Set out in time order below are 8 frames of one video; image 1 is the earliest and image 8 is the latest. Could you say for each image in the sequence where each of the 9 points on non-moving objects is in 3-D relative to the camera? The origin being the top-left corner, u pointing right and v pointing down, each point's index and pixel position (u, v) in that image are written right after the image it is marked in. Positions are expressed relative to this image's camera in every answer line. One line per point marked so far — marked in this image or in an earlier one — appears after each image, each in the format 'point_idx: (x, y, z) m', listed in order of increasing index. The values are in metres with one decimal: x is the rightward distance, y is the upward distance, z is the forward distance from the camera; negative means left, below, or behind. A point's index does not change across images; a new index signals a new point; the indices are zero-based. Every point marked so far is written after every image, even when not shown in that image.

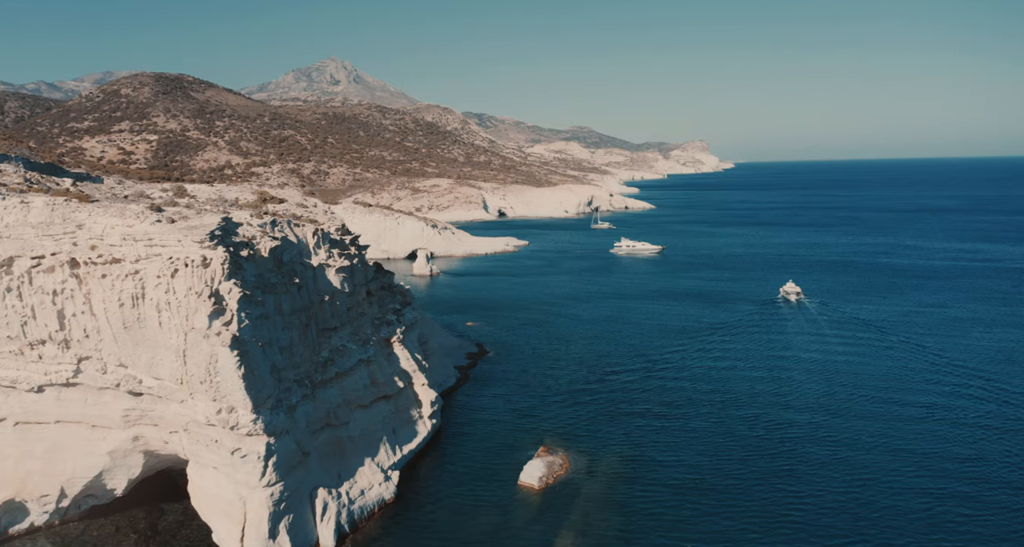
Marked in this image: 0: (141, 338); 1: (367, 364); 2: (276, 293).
0: (-7.5, -1.3, +13.5) m
1: (-3.9, -2.5, +18.0) m
2: (-5.3, -0.4, +14.9) m
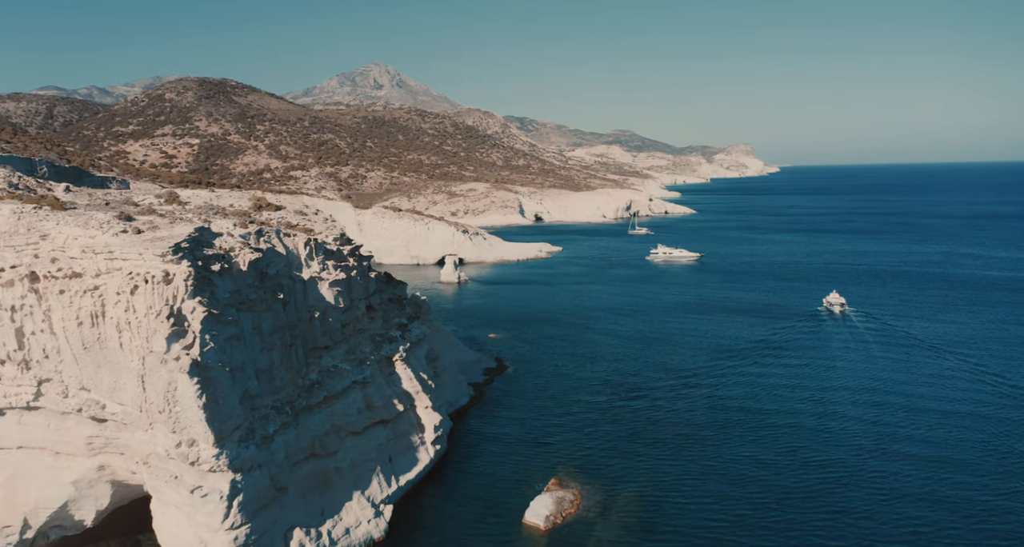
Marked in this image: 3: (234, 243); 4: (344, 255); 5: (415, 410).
0: (-7.5, -1.6, +12.3) m
1: (-3.7, -2.8, +16.6) m
2: (-5.2, -0.7, +13.6) m
3: (-5.8, +0.6, +13.9) m
4: (-4.4, +0.5, +17.6) m
5: (-2.7, -3.8, +18.4) m
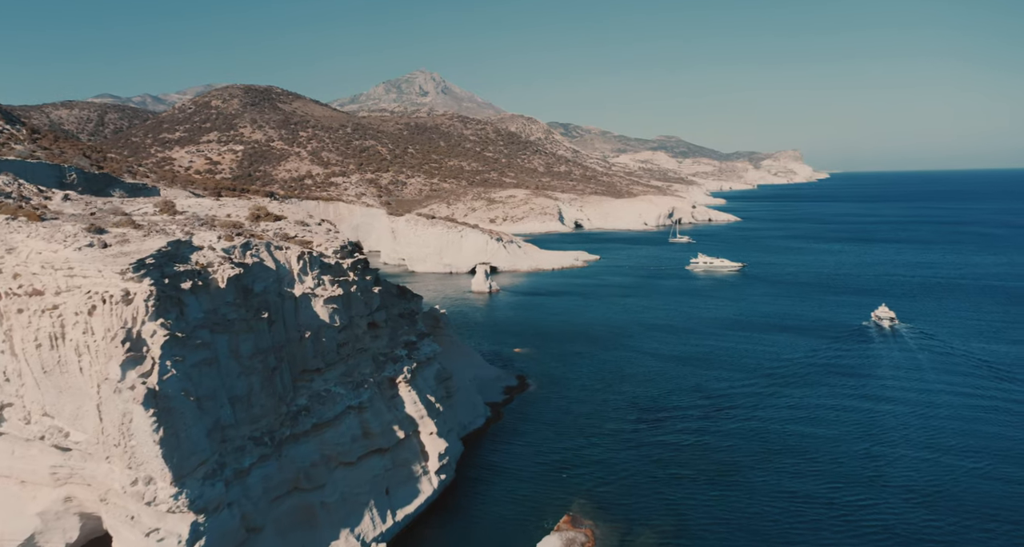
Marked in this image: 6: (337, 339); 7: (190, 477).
0: (-7.6, -1.9, +11.3) m
1: (-3.5, -3.2, +15.3) m
2: (-5.2, -1.1, +12.4) m
3: (-5.7, +0.3, +12.8) m
4: (-4.1, +0.1, +16.4) m
5: (-2.4, -4.2, +17.1) m
6: (-4.0, -1.5, +15.5) m
7: (-5.2, -3.3, +10.8) m
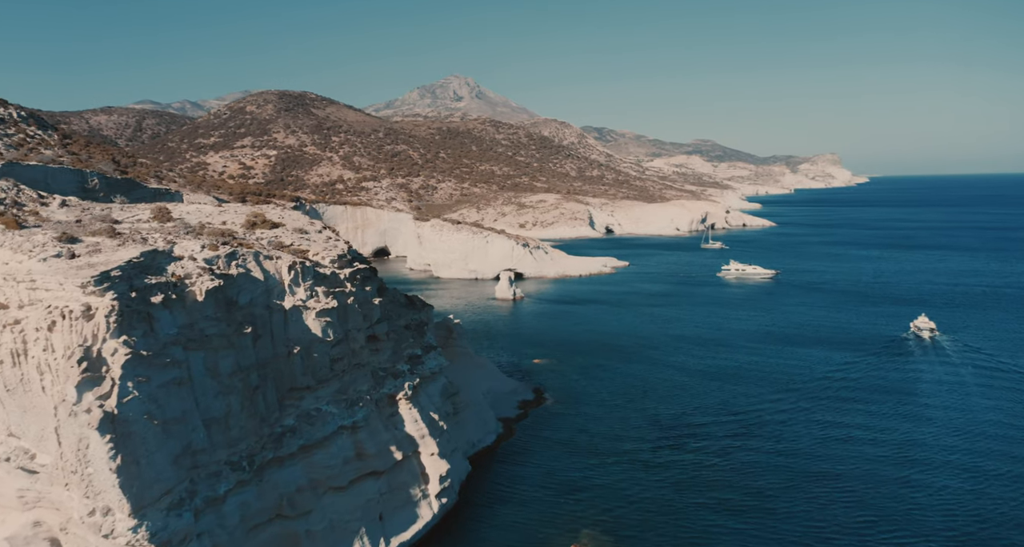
0: (-7.7, -2.1, +10.6) m
1: (-3.5, -3.4, +14.4) m
2: (-5.3, -1.3, +11.6) m
3: (-5.8, +0.1, +12.1) m
4: (-4.0, -0.1, +15.6) m
5: (-2.2, -4.4, +16.1) m
6: (-4.0, -1.8, +14.6) m
7: (-5.3, -3.5, +9.9) m
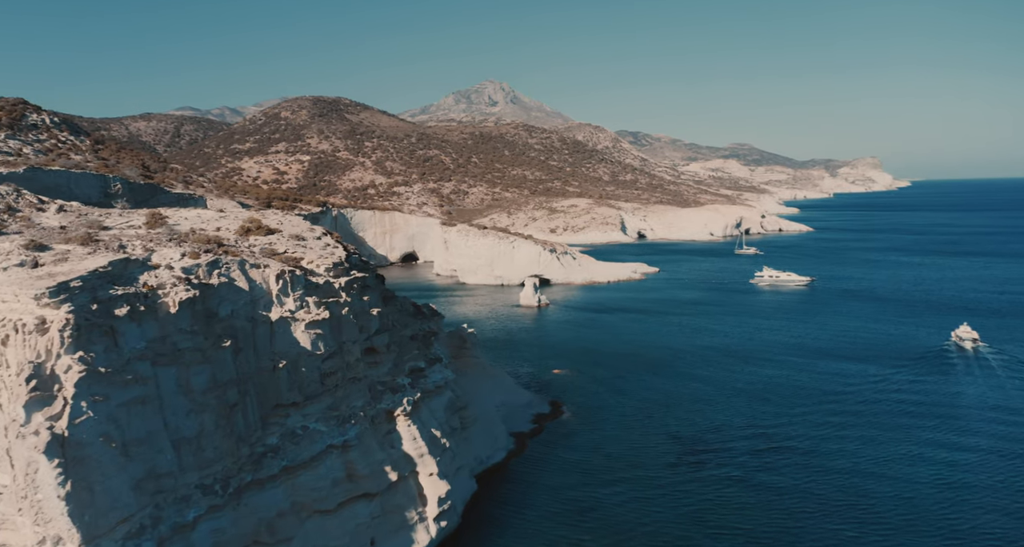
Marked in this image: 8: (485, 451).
0: (-7.9, -2.2, +10.0) m
1: (-3.5, -3.6, +13.6) m
2: (-5.4, -1.5, +10.9) m
3: (-5.9, -0.1, +11.4) m
4: (-3.9, -0.3, +14.8) m
5: (-2.2, -4.6, +15.2) m
6: (-3.9, -2.0, +13.8) m
7: (-5.6, -3.6, +9.2) m
8: (-0.8, -5.3, +19.8) m
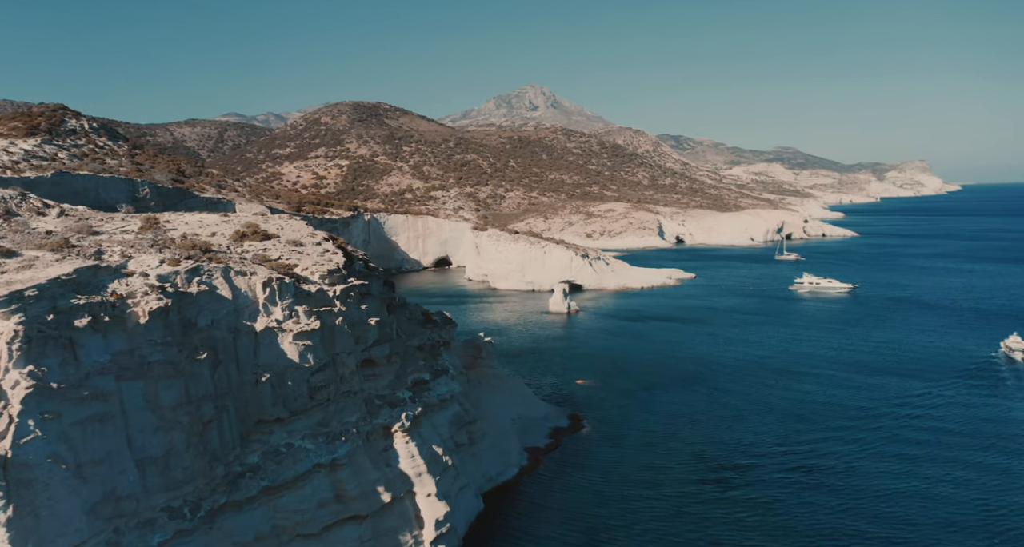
0: (-8.1, -2.3, +9.5) m
1: (-3.5, -3.8, +12.8) m
2: (-5.6, -1.6, +10.3) m
3: (-6.0, -0.2, +10.8) m
4: (-3.8, -0.5, +14.1) m
5: (-2.1, -4.8, +14.4) m
6: (-3.9, -2.1, +13.1) m
7: (-5.9, -3.7, +8.6) m
8: (-0.5, -5.5, +18.8) m
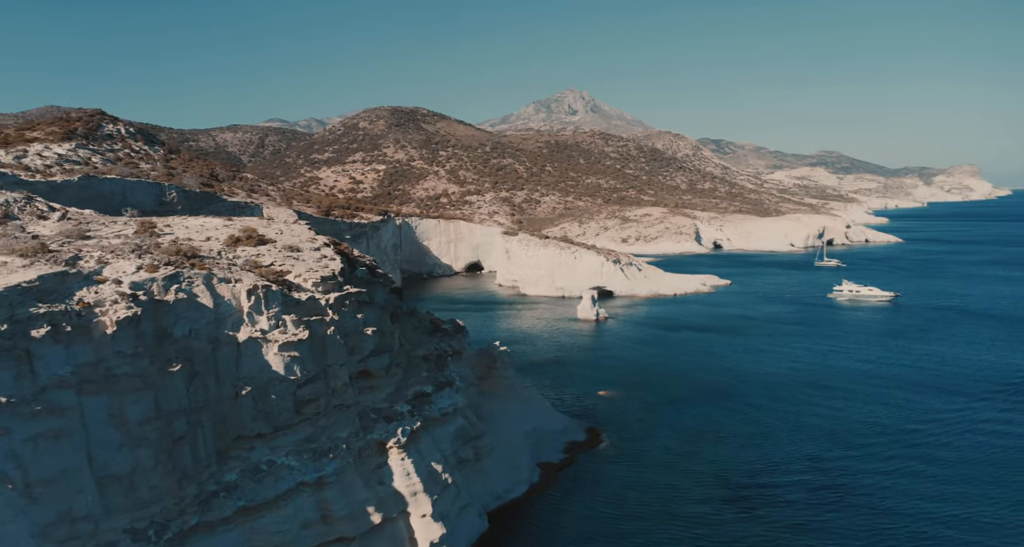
0: (-8.4, -2.4, +9.1) m
1: (-3.6, -3.9, +12.2) m
2: (-5.8, -1.7, +9.7) m
3: (-6.2, -0.3, +10.3) m
4: (-3.8, -0.6, +13.4) m
5: (-2.1, -5.0, +13.6) m
6: (-4.0, -2.3, +12.4) m
7: (-6.2, -3.8, +8.0) m
8: (-0.2, -5.7, +18.0) m
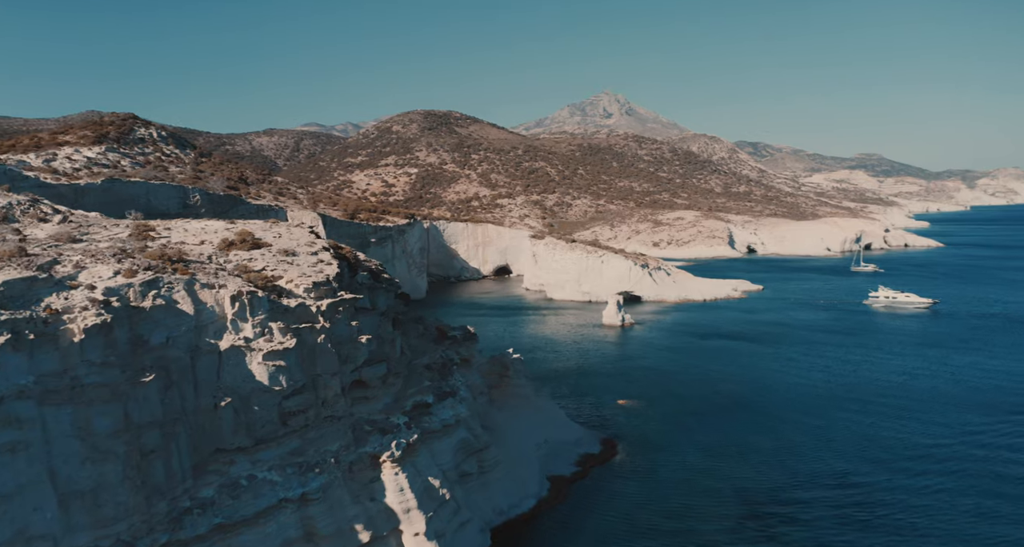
0: (-8.6, -2.5, +8.9) m
1: (-3.7, -4.0, +11.6) m
2: (-6.0, -1.8, +9.3) m
3: (-6.4, -0.4, +9.9) m
4: (-3.8, -0.7, +12.9) m
5: (-2.2, -5.1, +13.0) m
6: (-4.1, -2.4, +11.9) m
7: (-6.5, -3.9, +7.6) m
8: (-0.1, -5.8, +17.2) m
